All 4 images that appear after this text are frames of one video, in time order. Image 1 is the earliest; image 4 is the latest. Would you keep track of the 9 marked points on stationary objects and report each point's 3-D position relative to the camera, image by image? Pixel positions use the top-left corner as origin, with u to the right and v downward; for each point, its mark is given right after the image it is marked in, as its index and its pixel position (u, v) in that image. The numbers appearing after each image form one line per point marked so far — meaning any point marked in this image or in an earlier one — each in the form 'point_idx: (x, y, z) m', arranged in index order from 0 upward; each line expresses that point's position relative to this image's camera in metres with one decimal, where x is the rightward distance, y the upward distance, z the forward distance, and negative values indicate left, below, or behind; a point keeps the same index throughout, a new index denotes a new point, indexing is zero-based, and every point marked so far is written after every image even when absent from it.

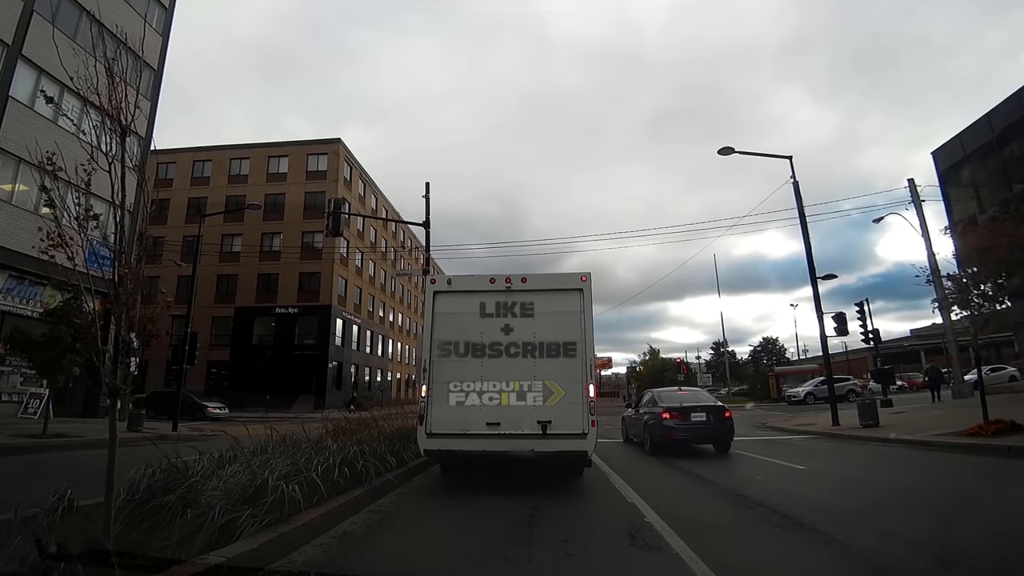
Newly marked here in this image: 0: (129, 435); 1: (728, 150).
0: (-11.1, -4.2, +17.4) m
1: (+5.6, +3.6, +15.7) m
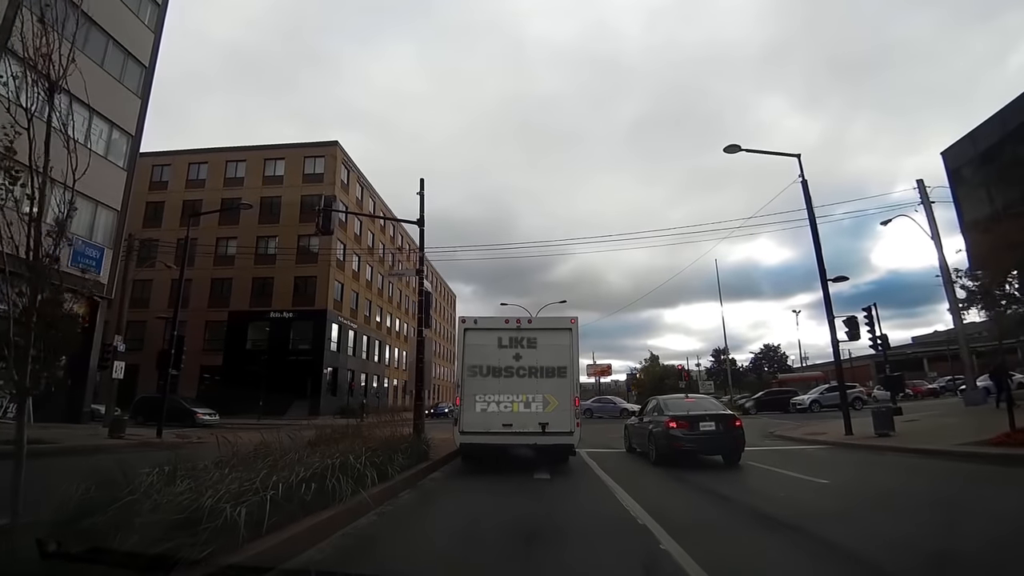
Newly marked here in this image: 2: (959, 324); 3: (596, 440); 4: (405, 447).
0: (-11.2, -4.3, +16.7) m
1: (+5.6, +3.6, +15.2) m
2: (+14.5, -1.2, +19.4) m
3: (+2.7, -4.8, +19.0) m
4: (-2.1, -3.2, +12.0) m
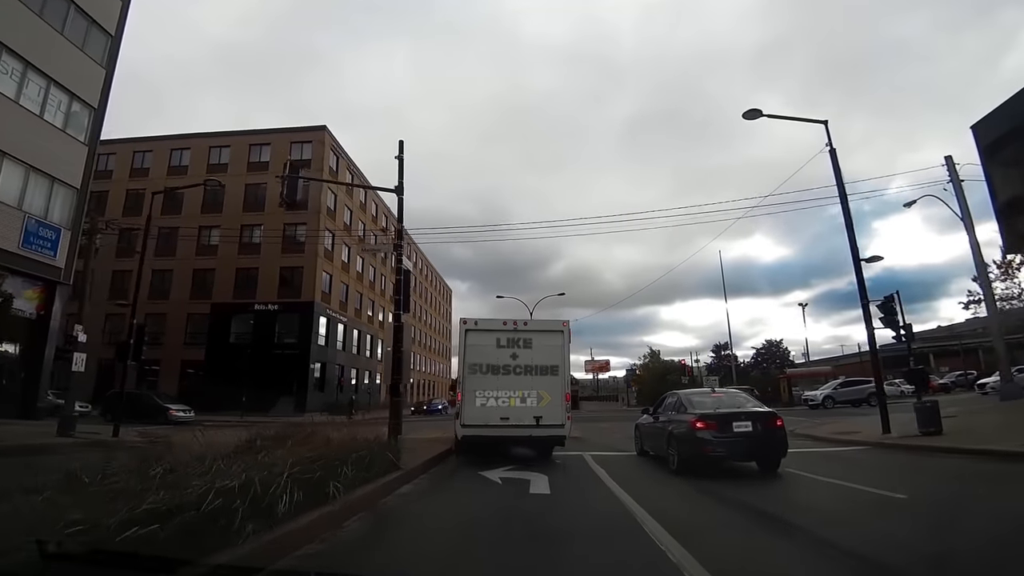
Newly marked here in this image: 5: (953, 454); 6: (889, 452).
0: (-11.3, -3.8, +15.0) m
1: (+5.4, +4.0, +13.6) m
2: (+14.3, -0.8, +17.9) m
3: (+2.6, -4.4, +17.4) m
4: (-2.2, -2.8, +10.3) m
5: (+8.5, -3.2, +11.6) m
6: (+8.0, -3.5, +12.7) m
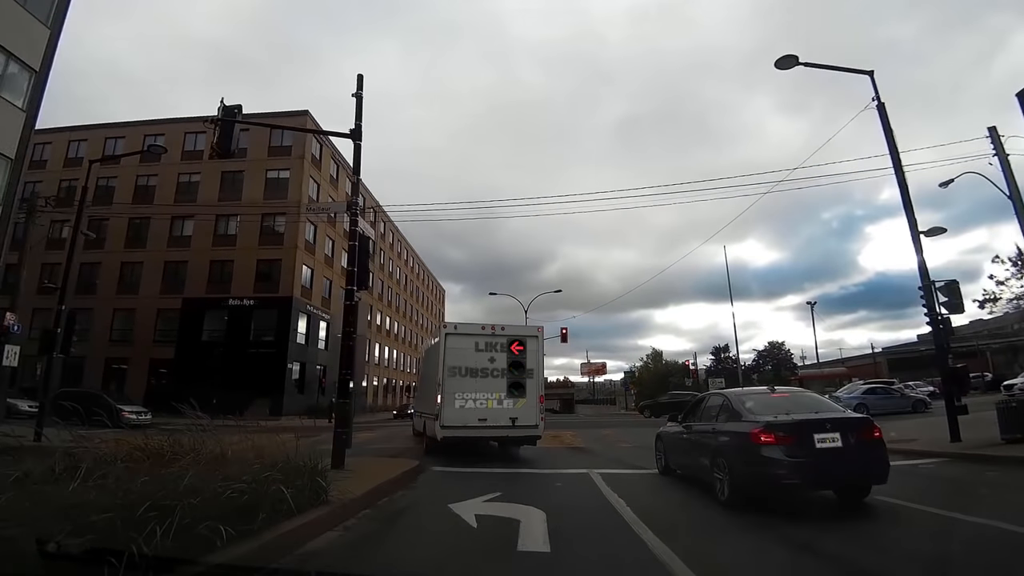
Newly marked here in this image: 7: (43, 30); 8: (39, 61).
0: (-11.6, -3.4, +12.7) m
1: (+5.2, +4.3, +11.4) m
2: (+14.0, -0.5, +15.8) m
3: (+2.3, -4.0, +15.2) m
4: (-2.4, -2.4, +8.1) m
5: (+8.3, -2.9, +9.4) m
6: (+7.8, -3.1, +10.6) m
7: (-15.0, +8.1, +19.2) m
8: (-15.1, +7.2, +19.1) m
